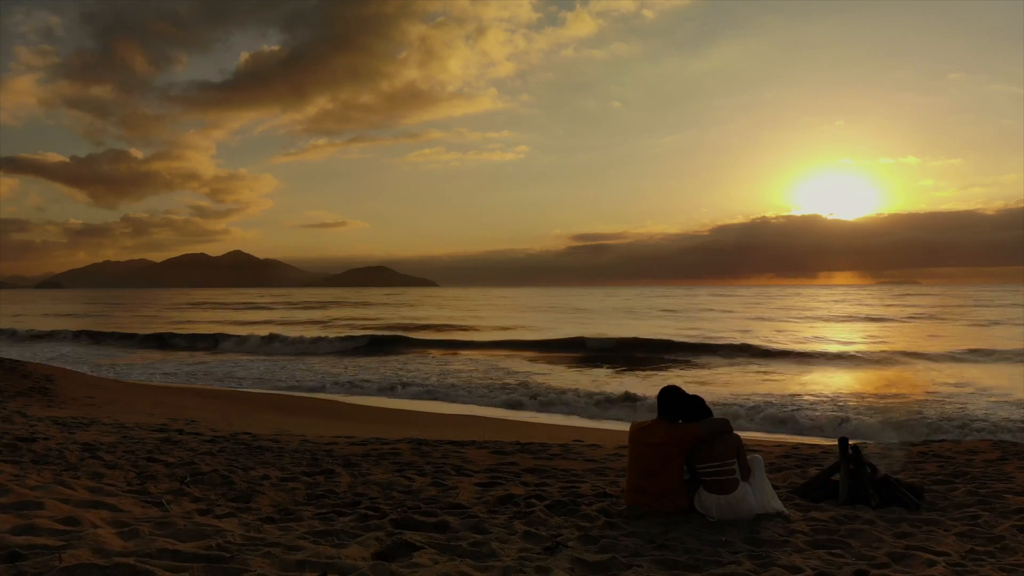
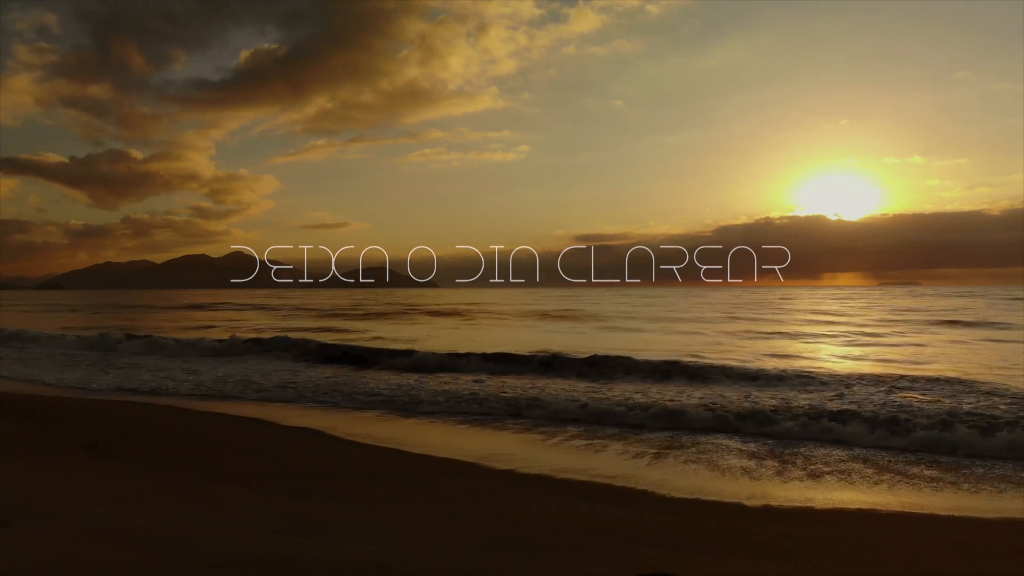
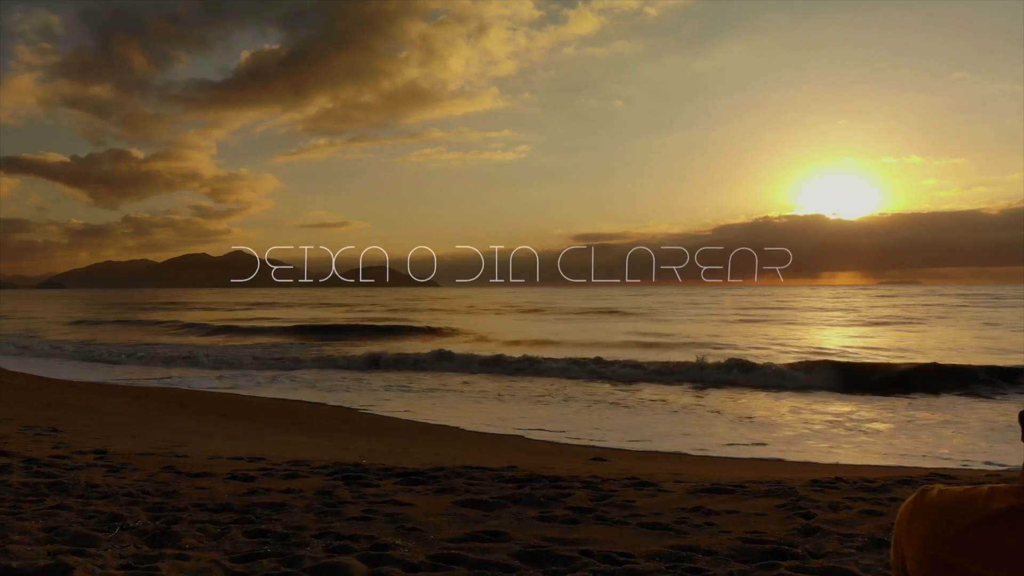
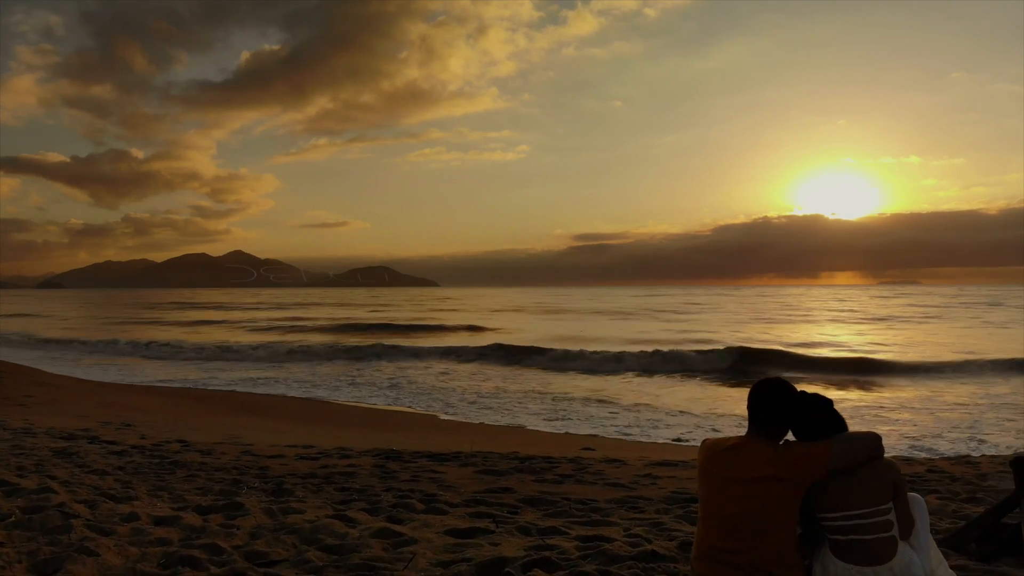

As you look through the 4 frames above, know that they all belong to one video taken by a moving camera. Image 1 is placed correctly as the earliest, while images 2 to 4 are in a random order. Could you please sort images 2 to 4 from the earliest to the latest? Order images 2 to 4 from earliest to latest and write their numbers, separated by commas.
4, 3, 2
